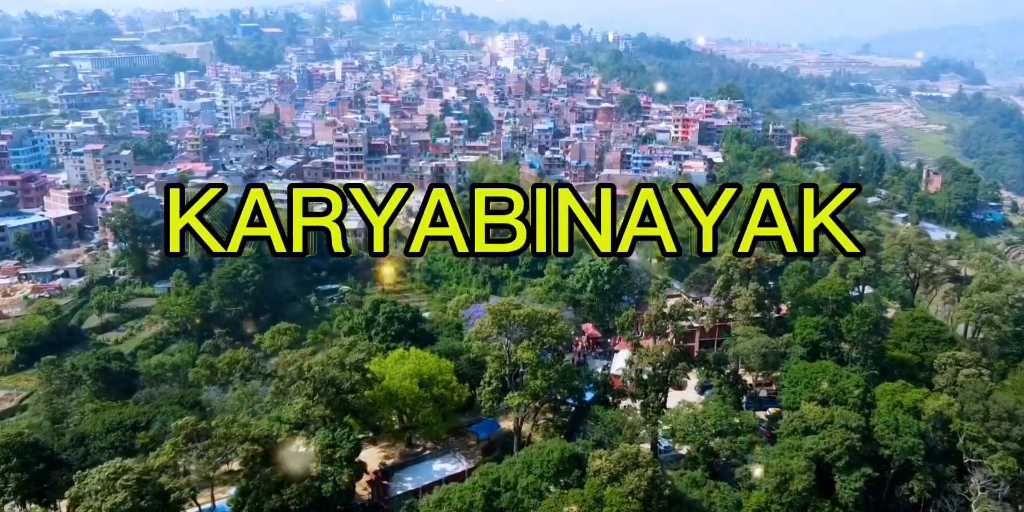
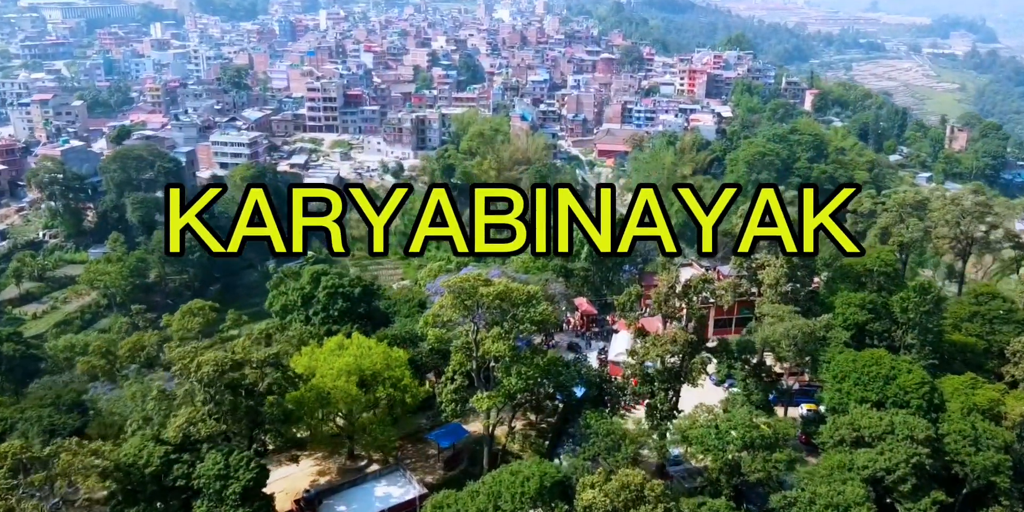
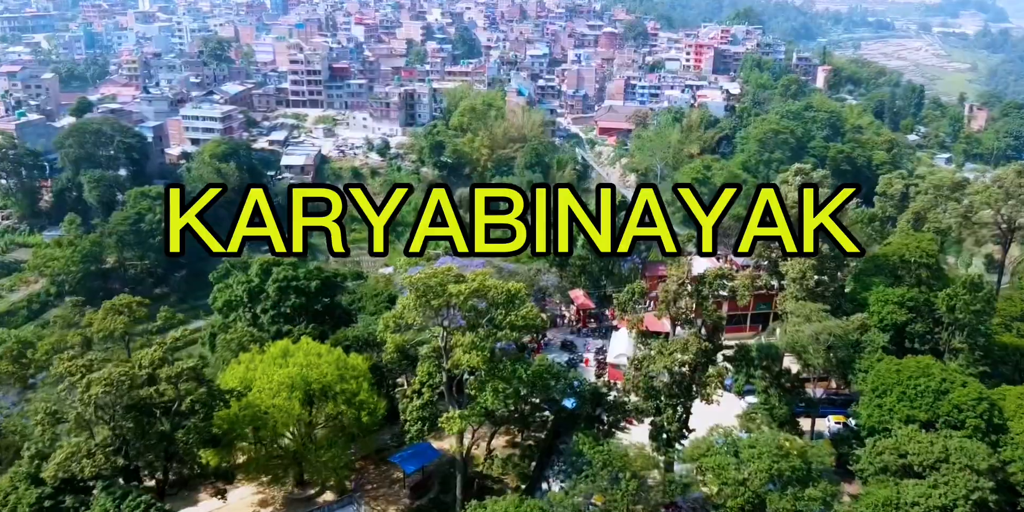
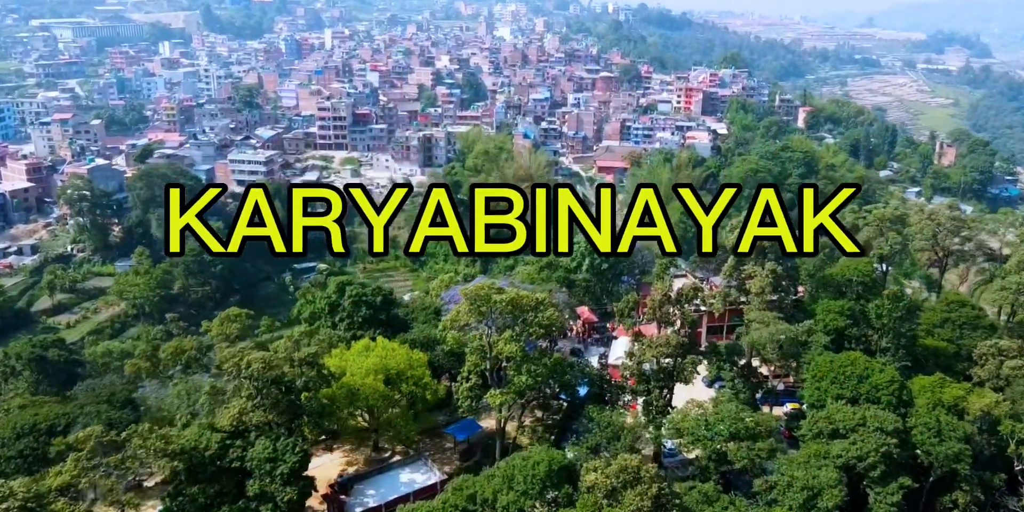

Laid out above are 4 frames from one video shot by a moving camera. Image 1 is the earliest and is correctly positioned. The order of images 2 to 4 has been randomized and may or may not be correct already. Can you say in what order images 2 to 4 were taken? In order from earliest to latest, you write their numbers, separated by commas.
4, 2, 3
